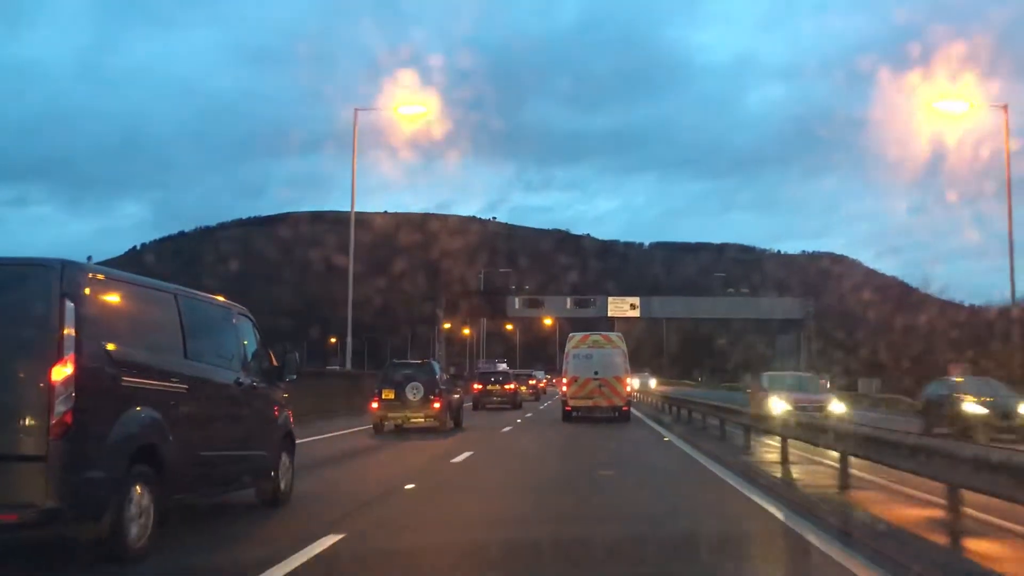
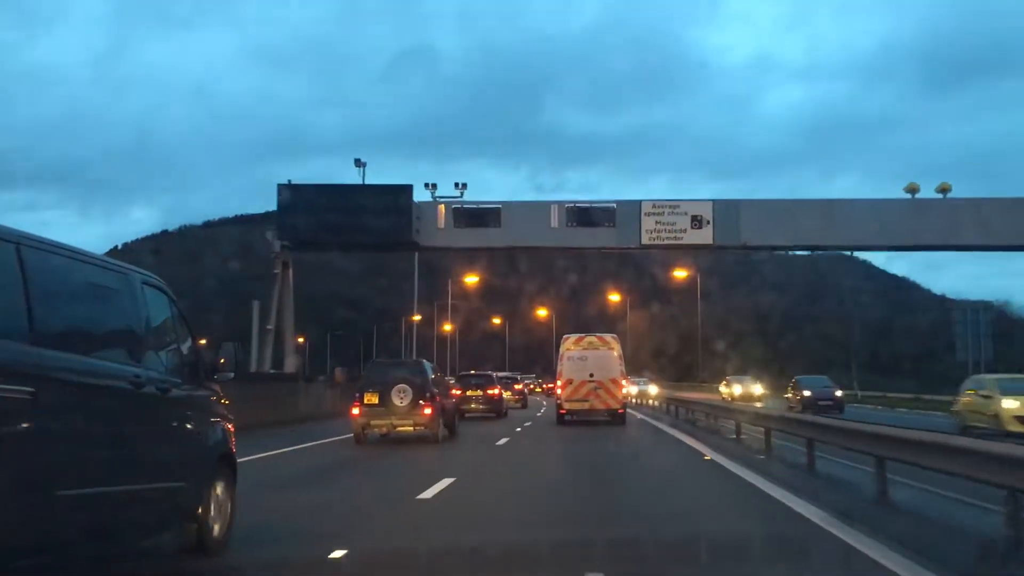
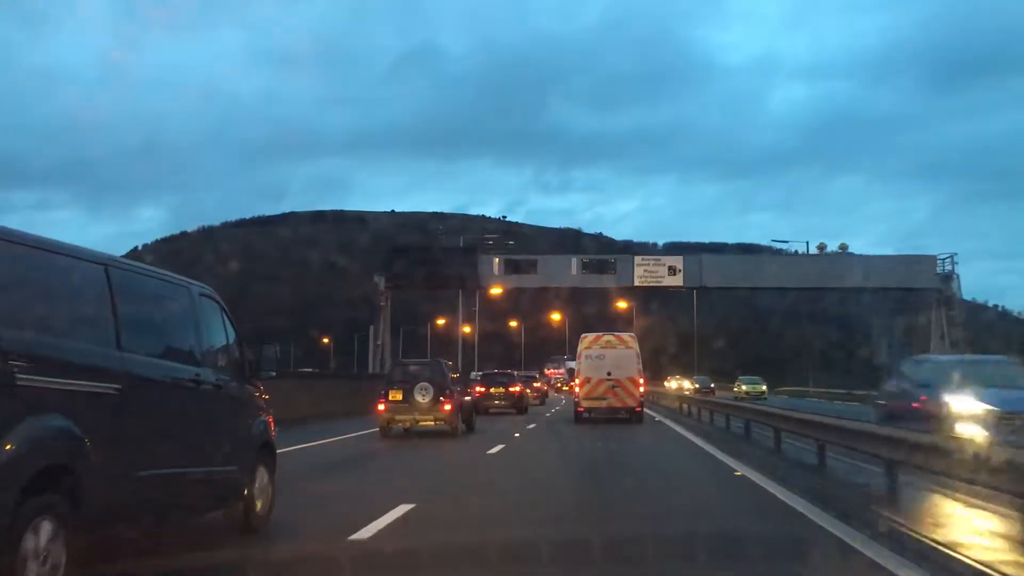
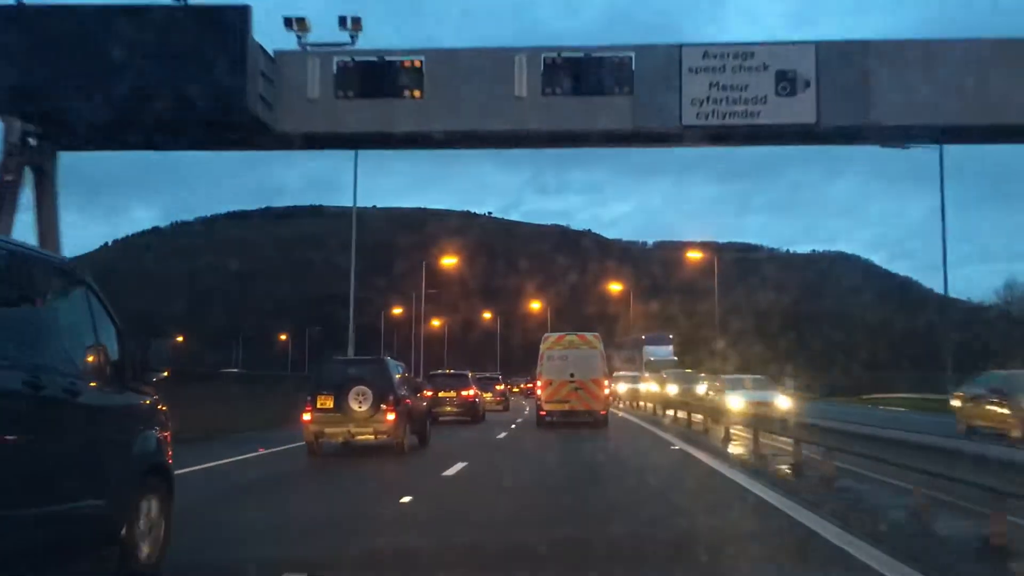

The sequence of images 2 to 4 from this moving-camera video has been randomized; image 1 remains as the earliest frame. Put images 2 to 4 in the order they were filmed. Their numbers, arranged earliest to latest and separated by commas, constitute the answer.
3, 2, 4
